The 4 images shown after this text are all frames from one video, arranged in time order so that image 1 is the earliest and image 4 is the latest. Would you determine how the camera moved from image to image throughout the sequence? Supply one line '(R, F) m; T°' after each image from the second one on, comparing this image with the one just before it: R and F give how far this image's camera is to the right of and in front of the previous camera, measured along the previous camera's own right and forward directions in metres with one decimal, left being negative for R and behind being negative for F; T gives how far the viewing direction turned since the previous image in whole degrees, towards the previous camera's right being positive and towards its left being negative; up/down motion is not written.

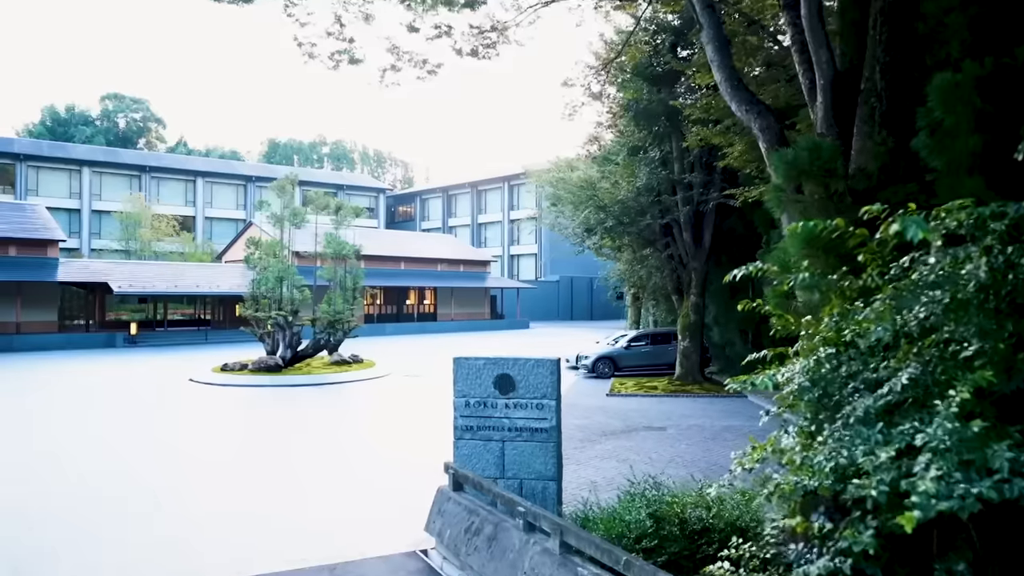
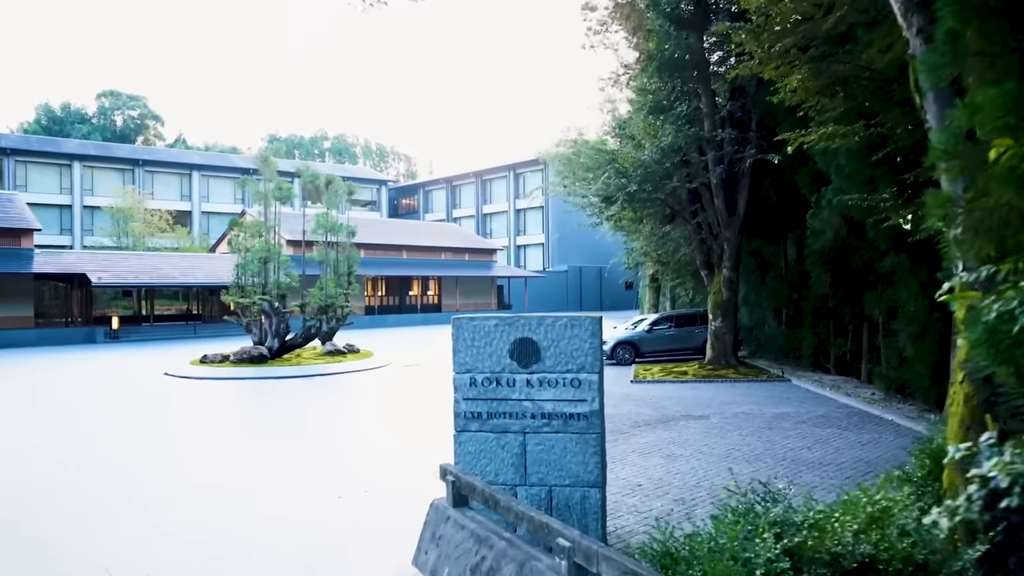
(-0.1, +2.0) m; 0°
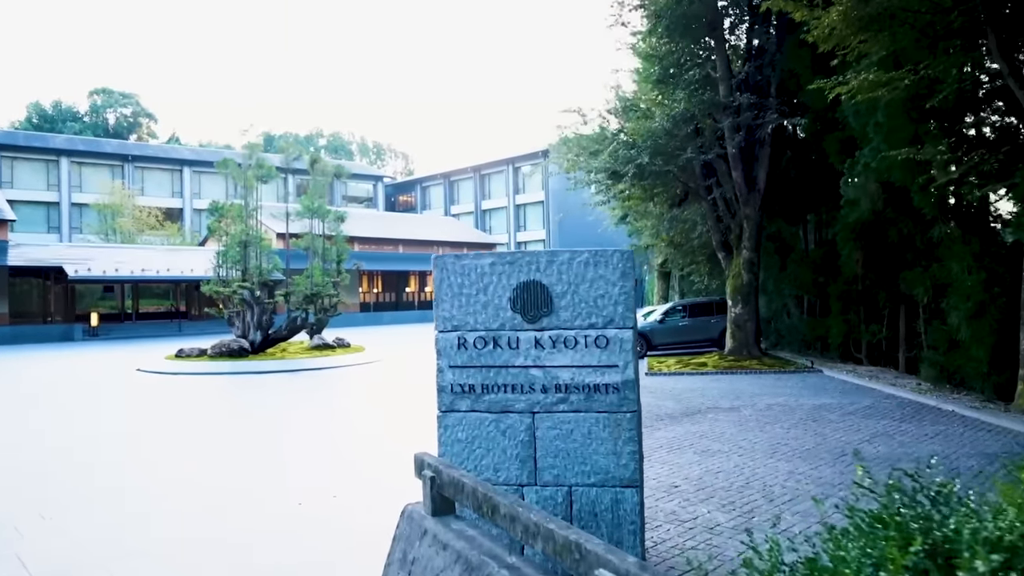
(0.0, +1.3) m; 0°
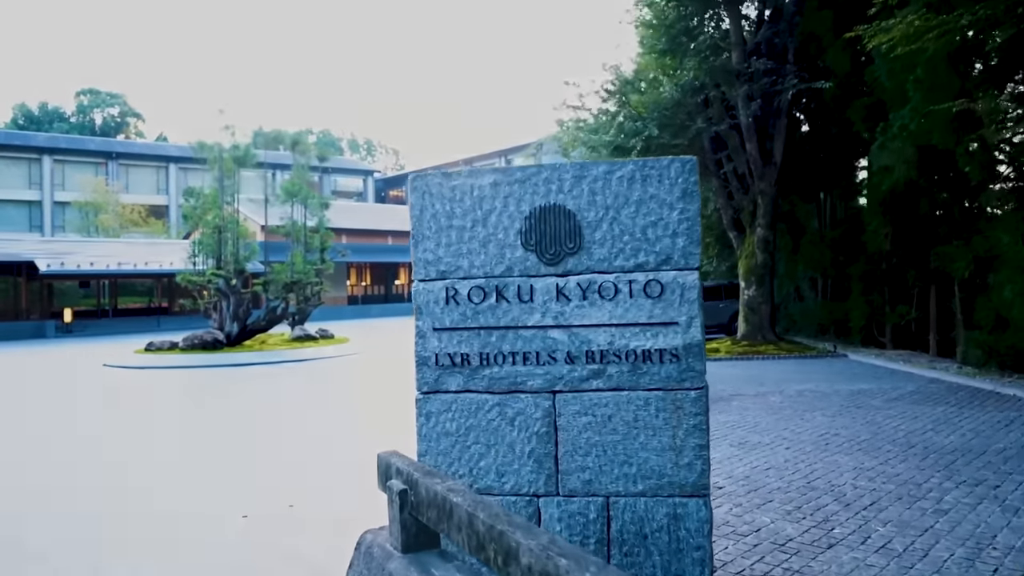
(-0.1, +1.1) m; 0°
